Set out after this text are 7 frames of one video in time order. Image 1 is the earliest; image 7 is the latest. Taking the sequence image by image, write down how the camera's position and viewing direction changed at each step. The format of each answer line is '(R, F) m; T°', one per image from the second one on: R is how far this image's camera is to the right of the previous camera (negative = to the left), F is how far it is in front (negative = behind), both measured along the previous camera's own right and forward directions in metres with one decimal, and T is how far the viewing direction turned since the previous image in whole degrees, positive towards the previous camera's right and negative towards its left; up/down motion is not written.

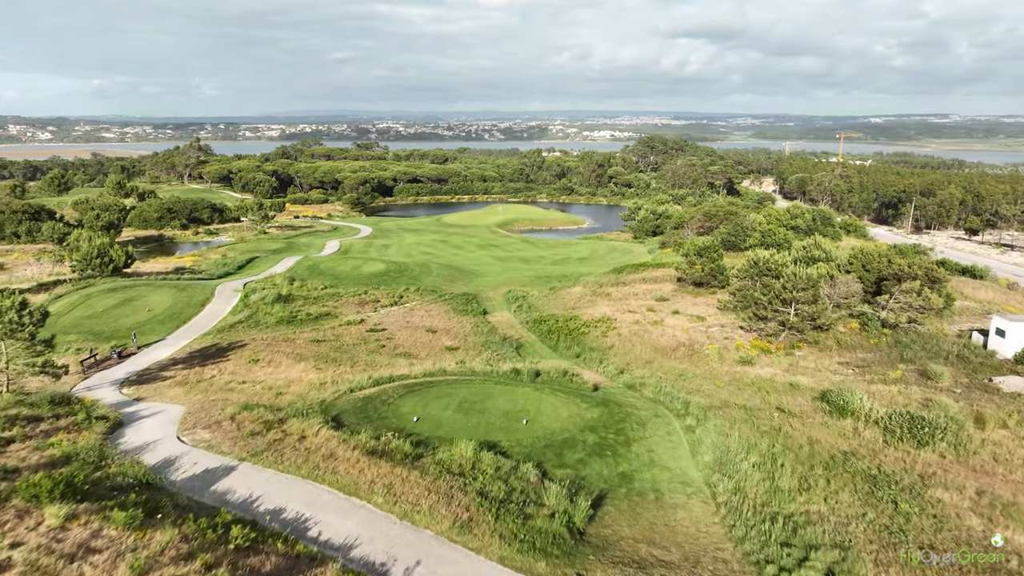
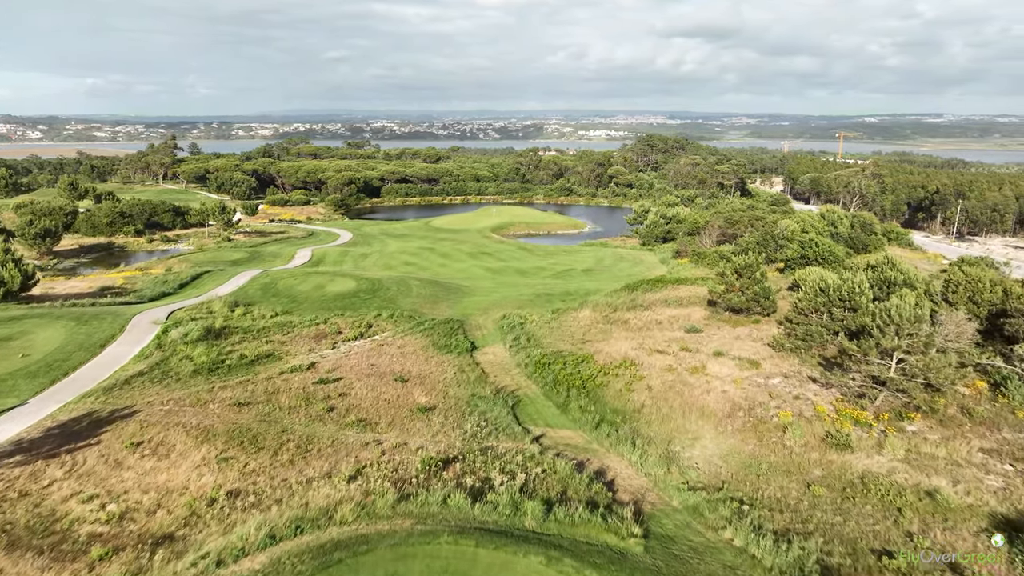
(0.0, +7.0) m; 0°
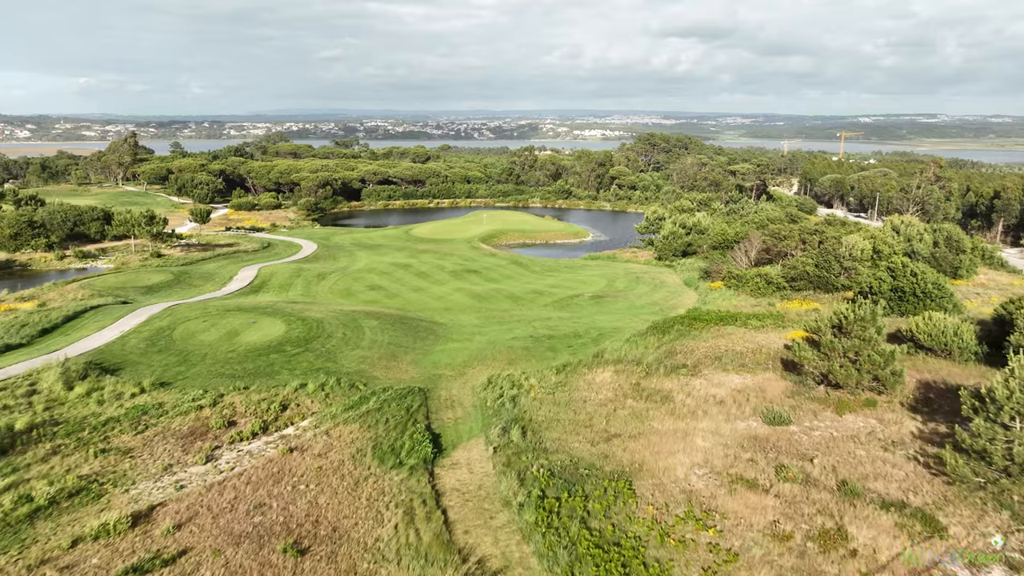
(+0.2, +10.1) m; 0°
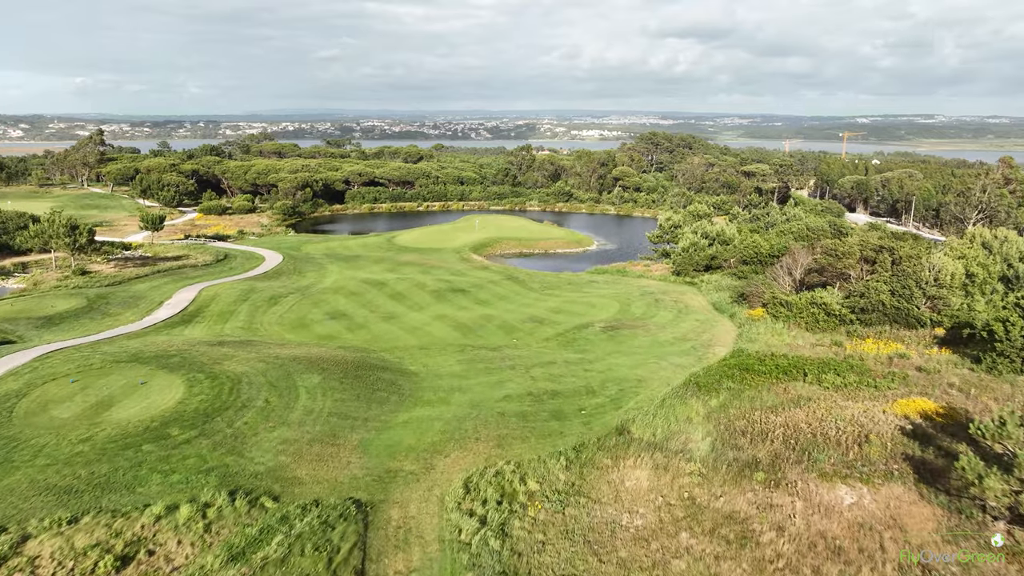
(+0.2, +7.7) m; 0°
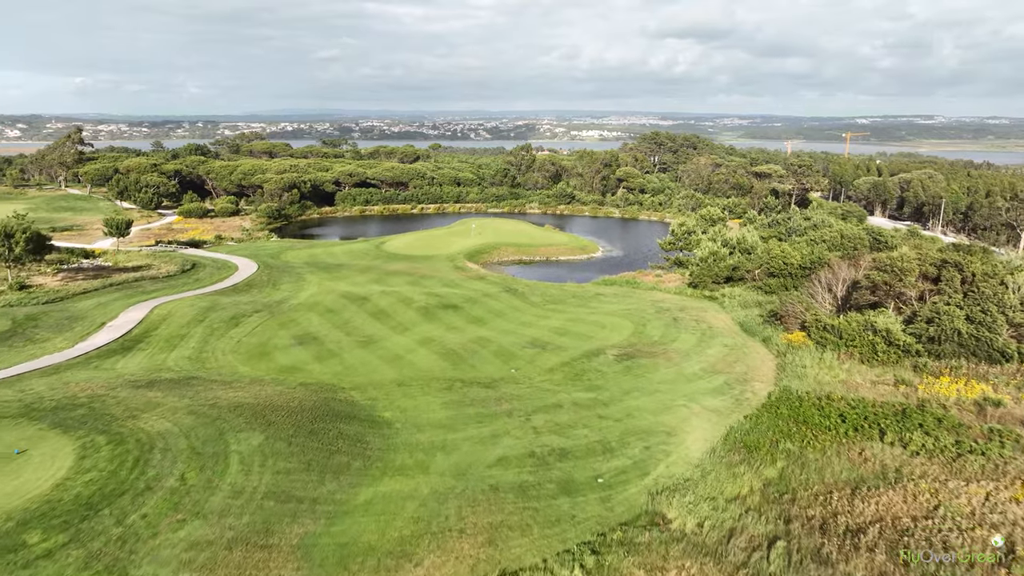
(+0.1, +4.8) m; 0°
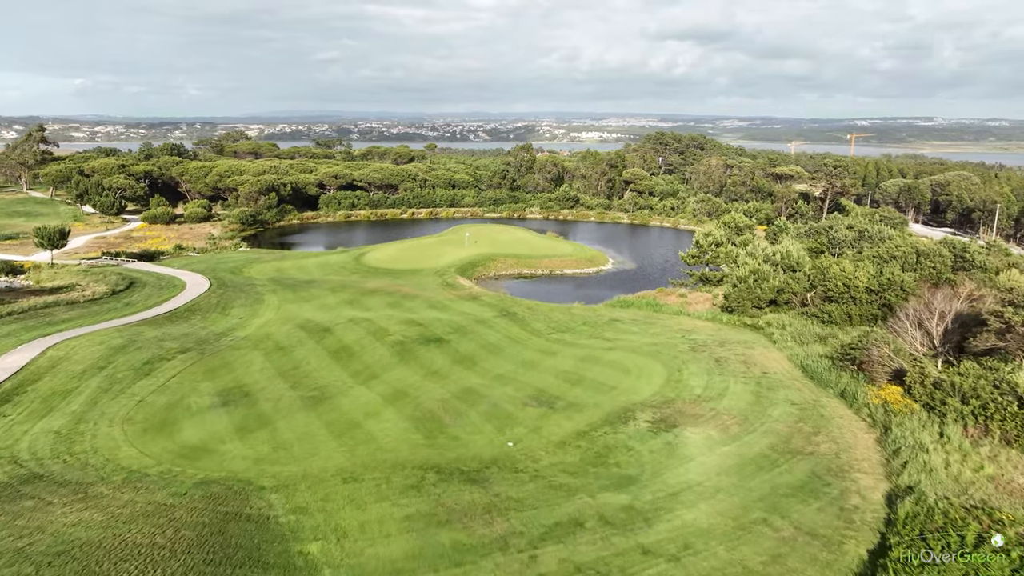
(+0.1, +7.4) m; 0°
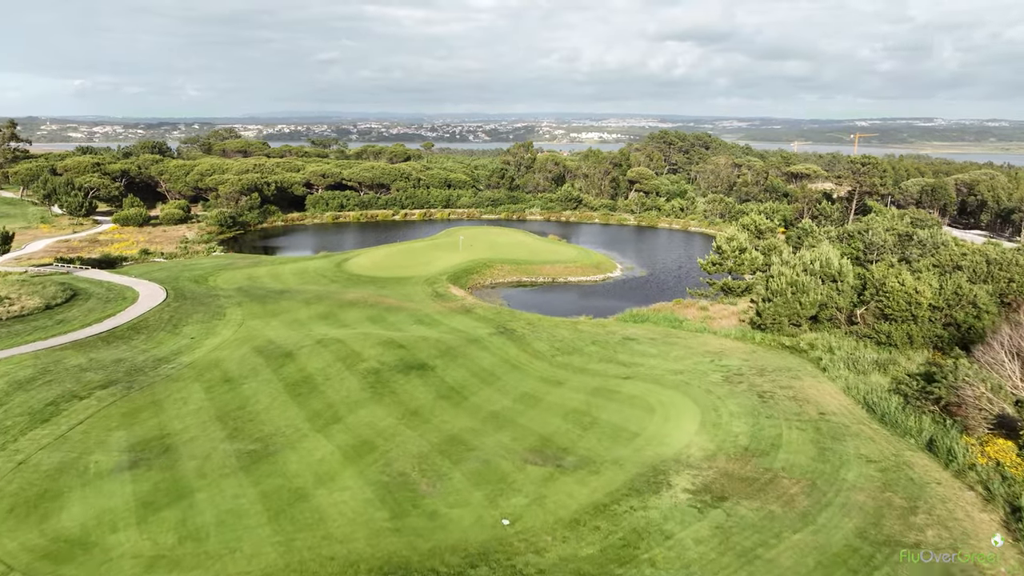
(+0.1, +5.0) m; 0°
